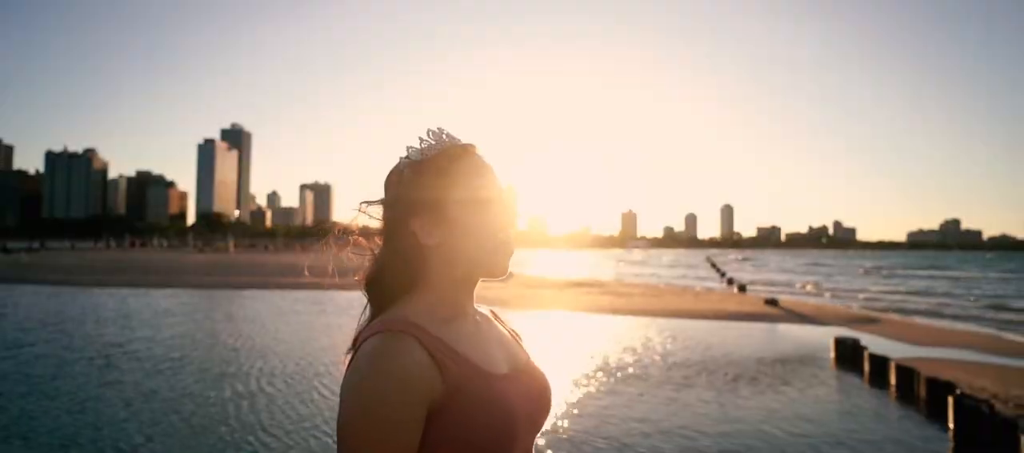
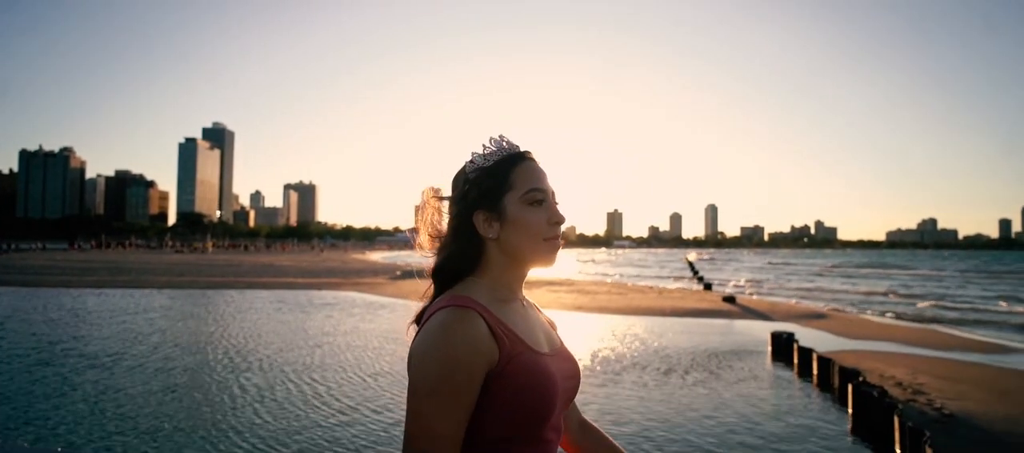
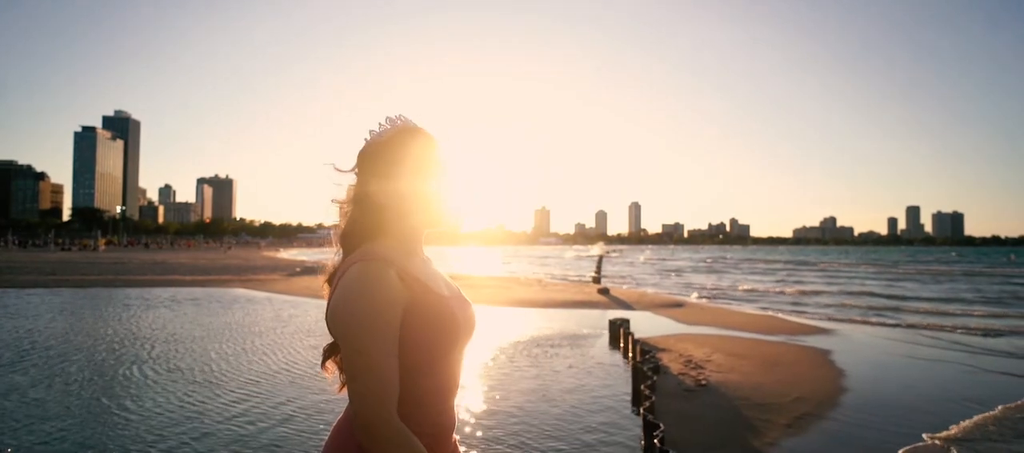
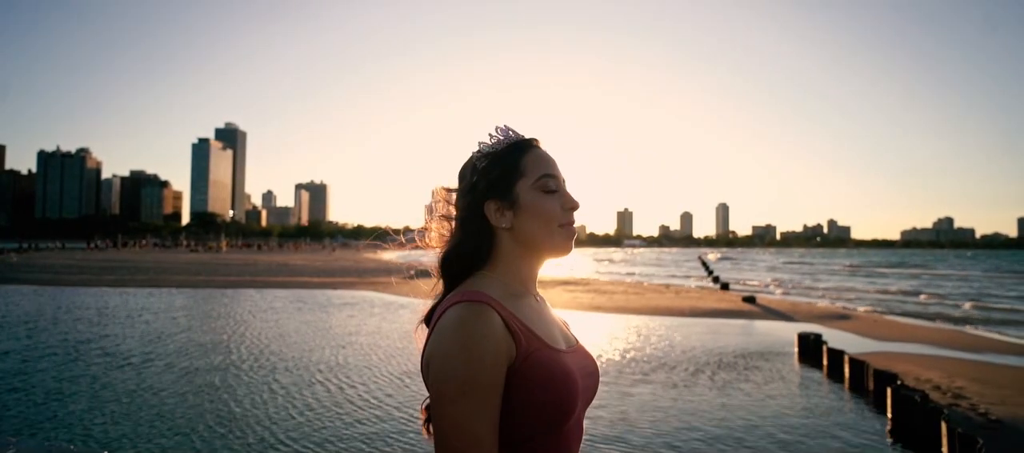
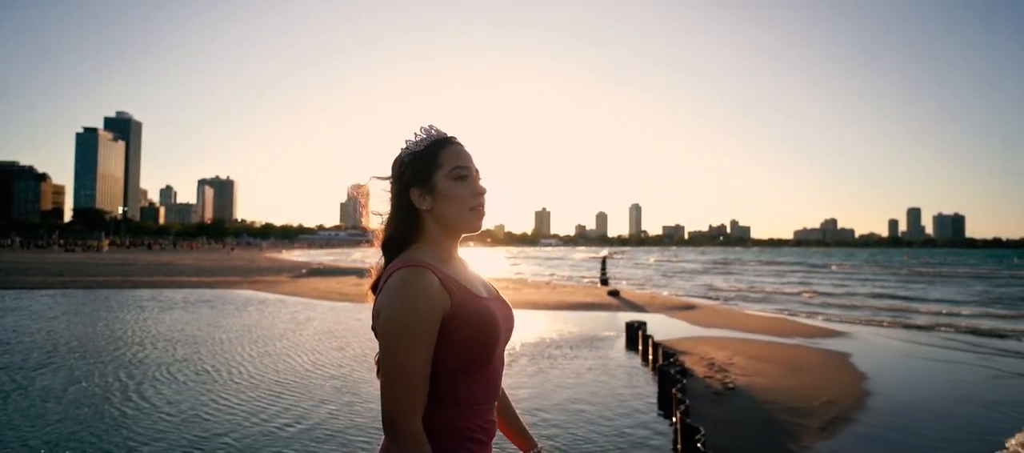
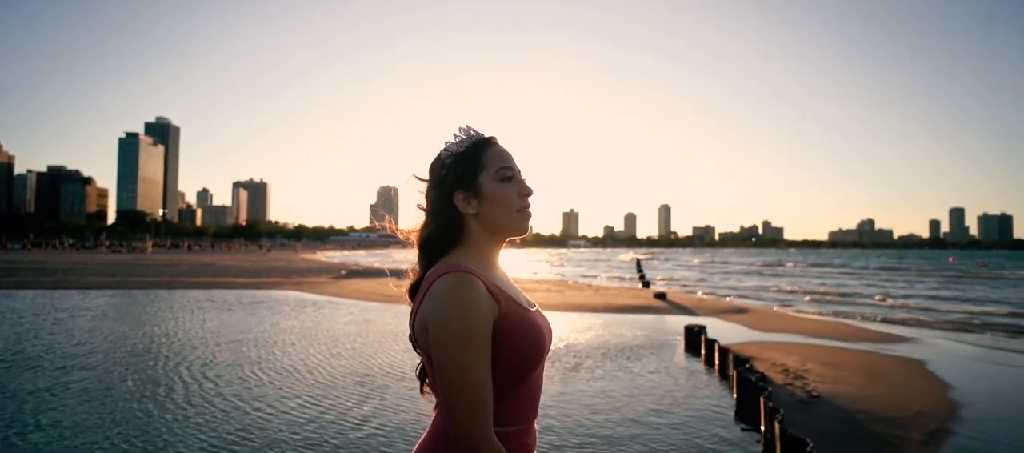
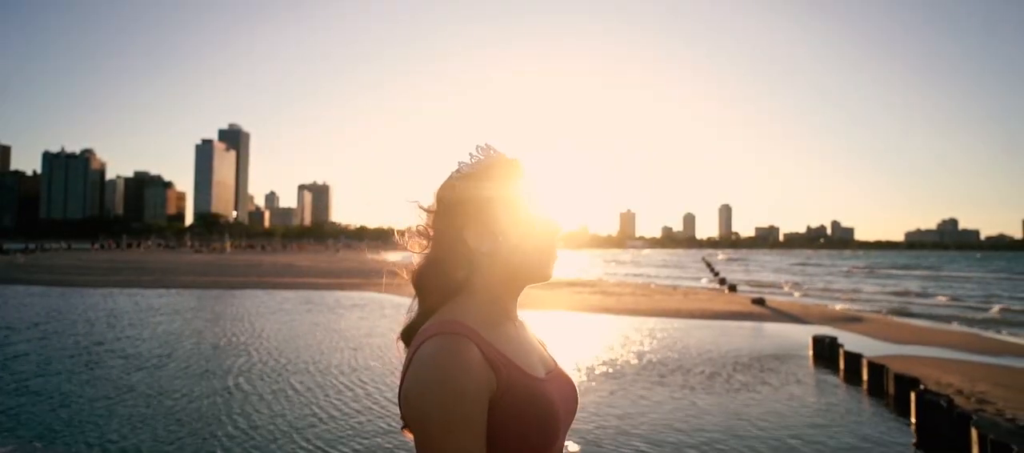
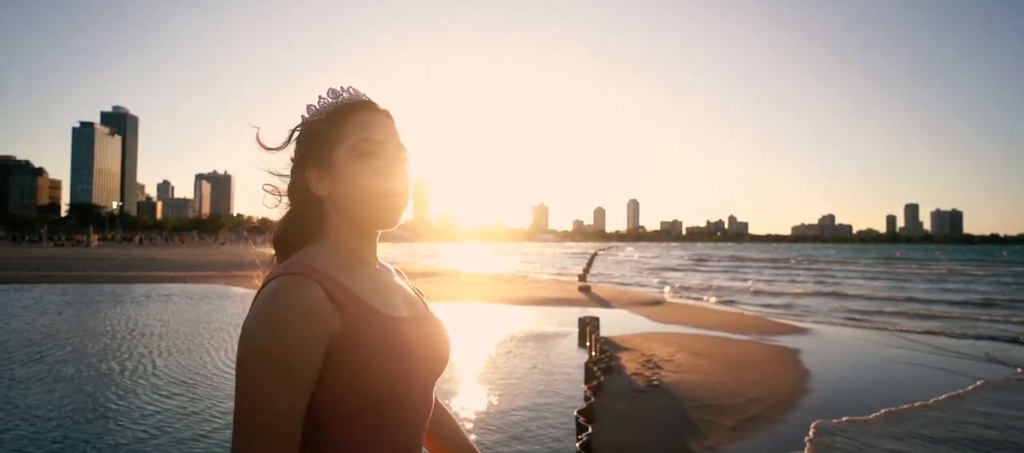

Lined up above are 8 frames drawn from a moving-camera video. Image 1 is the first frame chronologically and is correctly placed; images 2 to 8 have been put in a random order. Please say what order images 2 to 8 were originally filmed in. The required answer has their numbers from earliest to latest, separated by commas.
7, 4, 2, 6, 5, 3, 8
